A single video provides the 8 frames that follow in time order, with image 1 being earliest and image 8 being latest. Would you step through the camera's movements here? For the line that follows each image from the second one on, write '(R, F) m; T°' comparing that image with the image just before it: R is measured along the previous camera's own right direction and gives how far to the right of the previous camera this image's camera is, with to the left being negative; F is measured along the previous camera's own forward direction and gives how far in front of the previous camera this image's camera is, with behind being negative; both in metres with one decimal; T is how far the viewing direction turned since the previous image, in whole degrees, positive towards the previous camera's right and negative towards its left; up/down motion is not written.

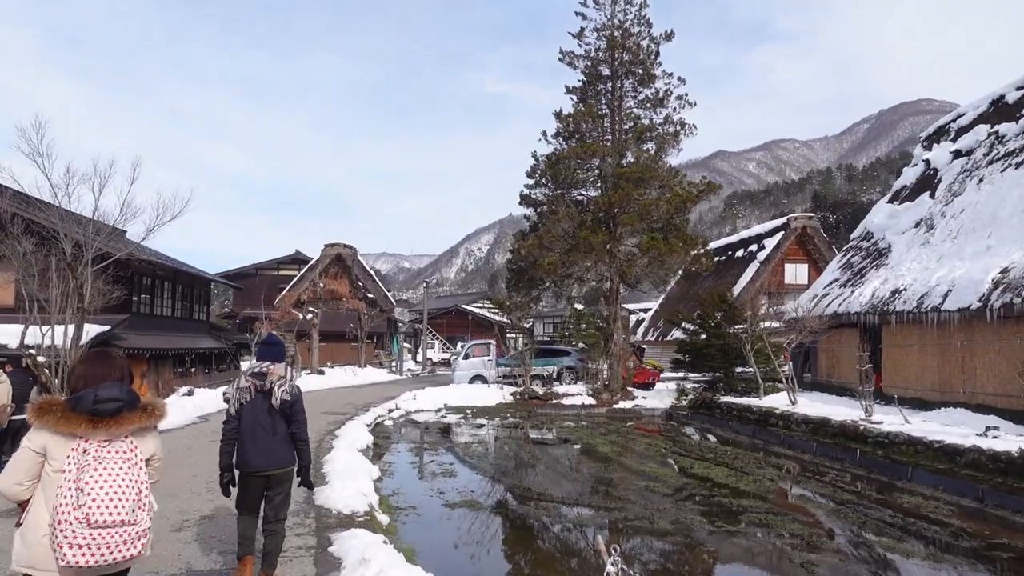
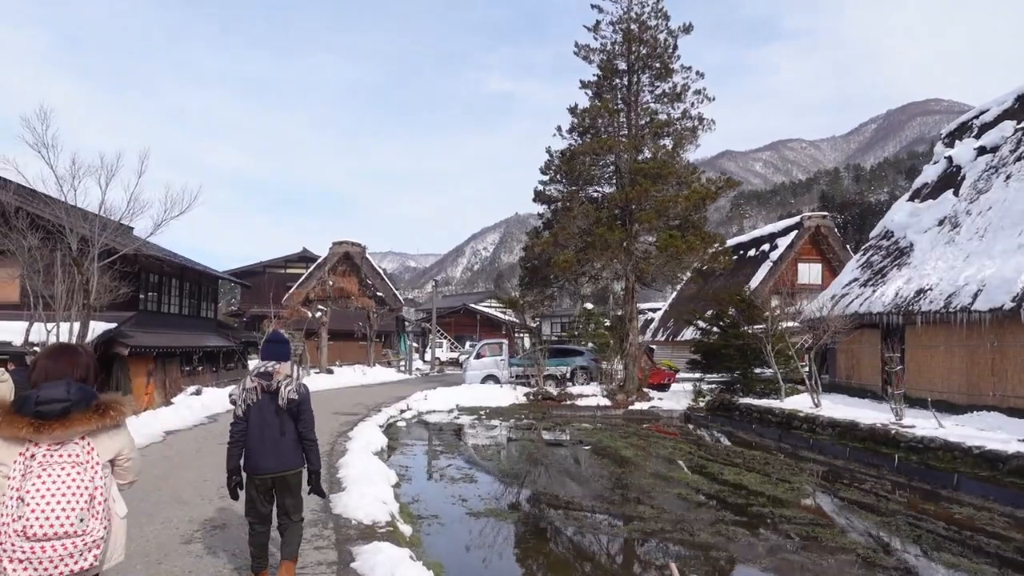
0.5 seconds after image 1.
(-0.2, +0.4) m; 0°
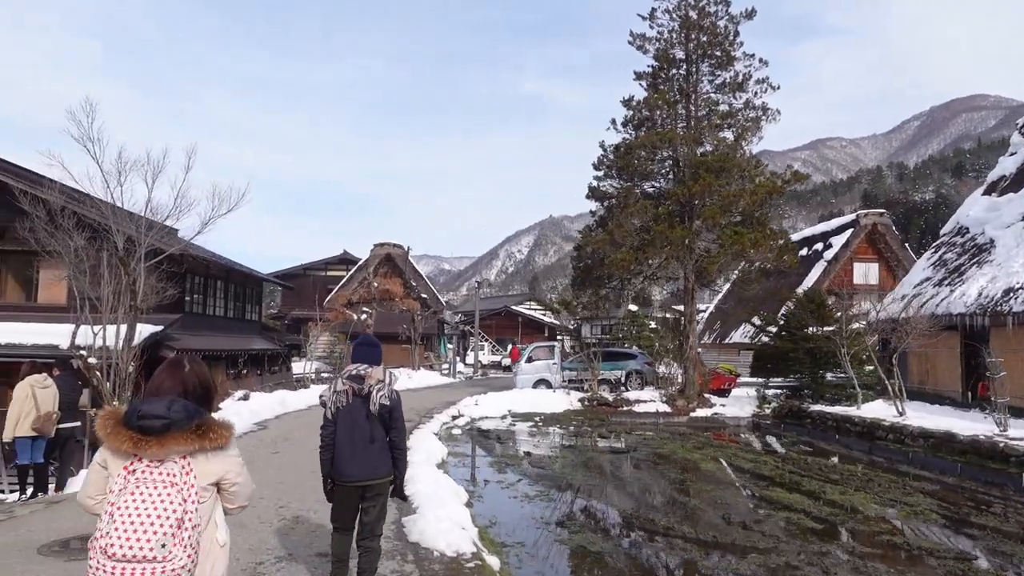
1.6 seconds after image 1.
(-0.5, +0.8) m; -3°
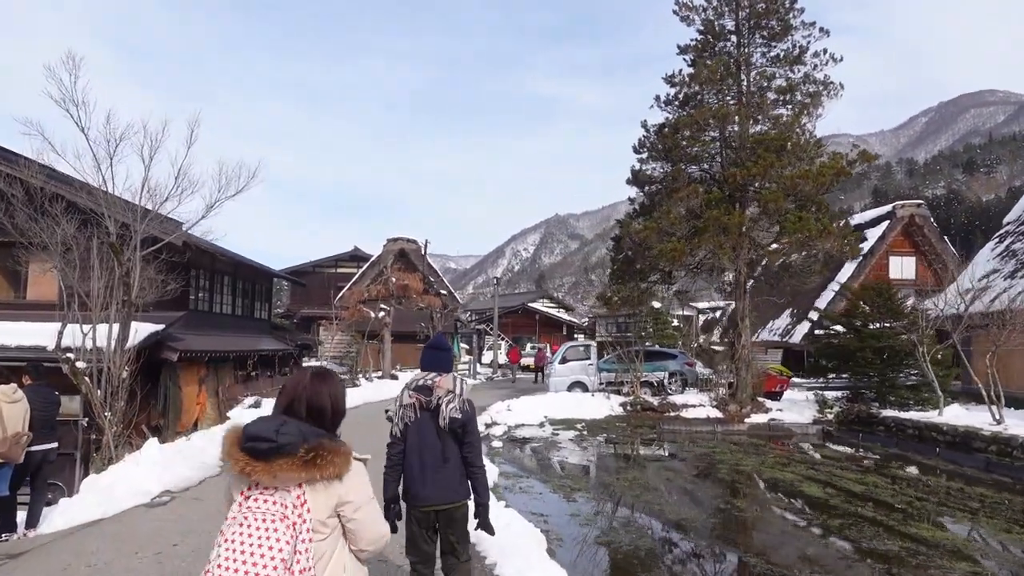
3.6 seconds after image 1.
(-0.7, +1.7) m; 0°
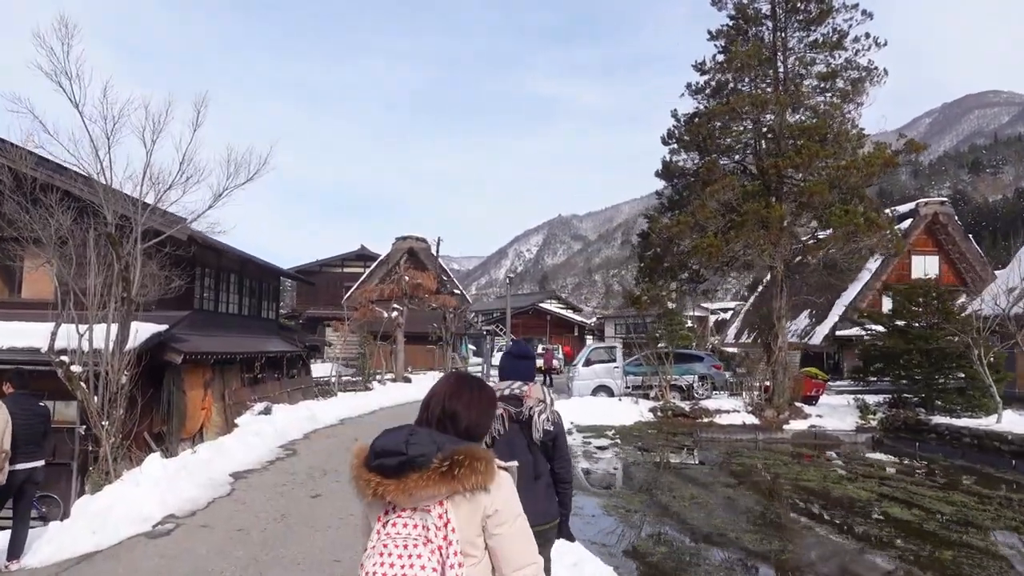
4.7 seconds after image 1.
(-0.5, +0.9) m; 0°
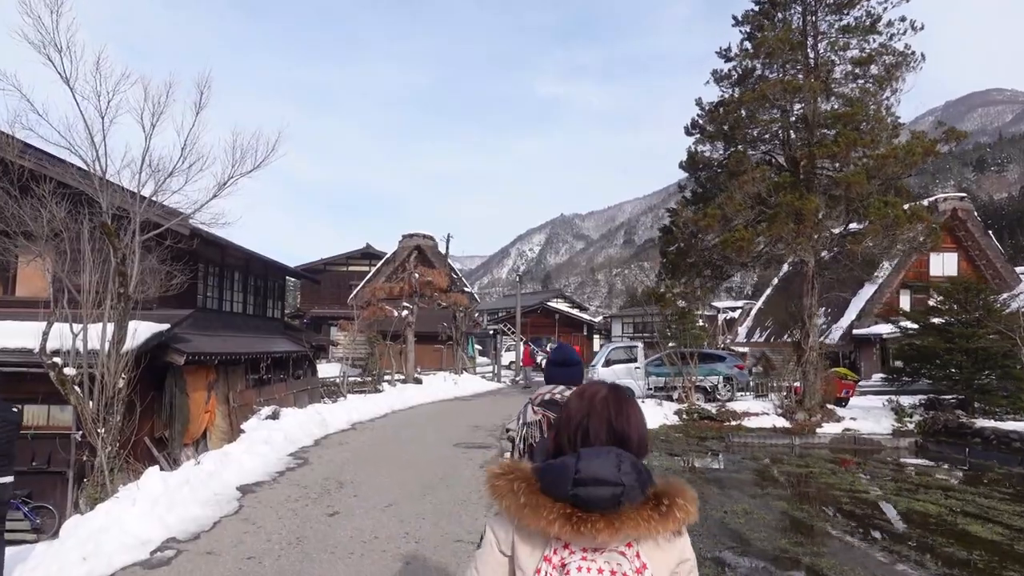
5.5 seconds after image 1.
(-0.3, +0.7) m; 0°
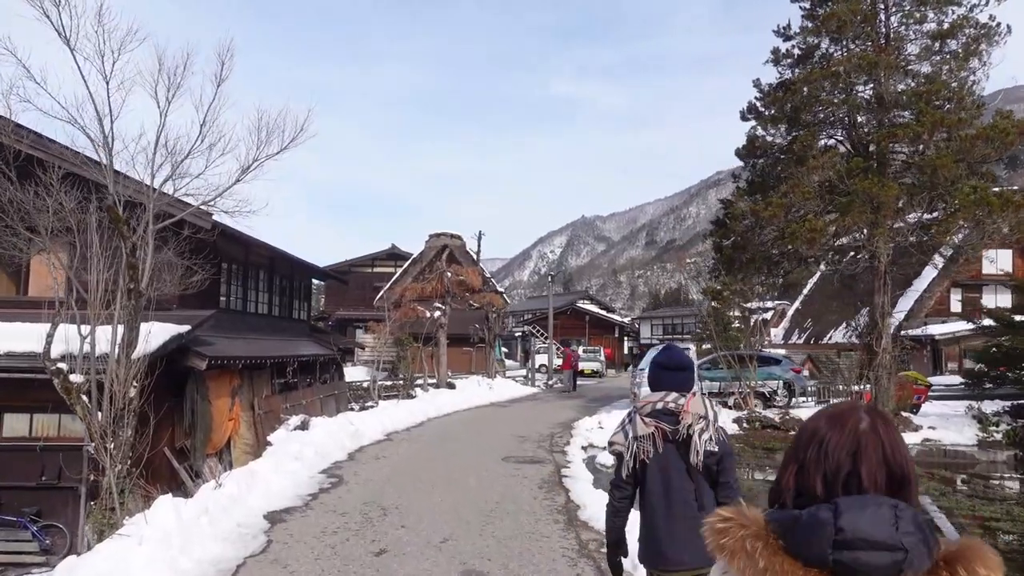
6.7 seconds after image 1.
(-0.4, +1.1) m; -2°
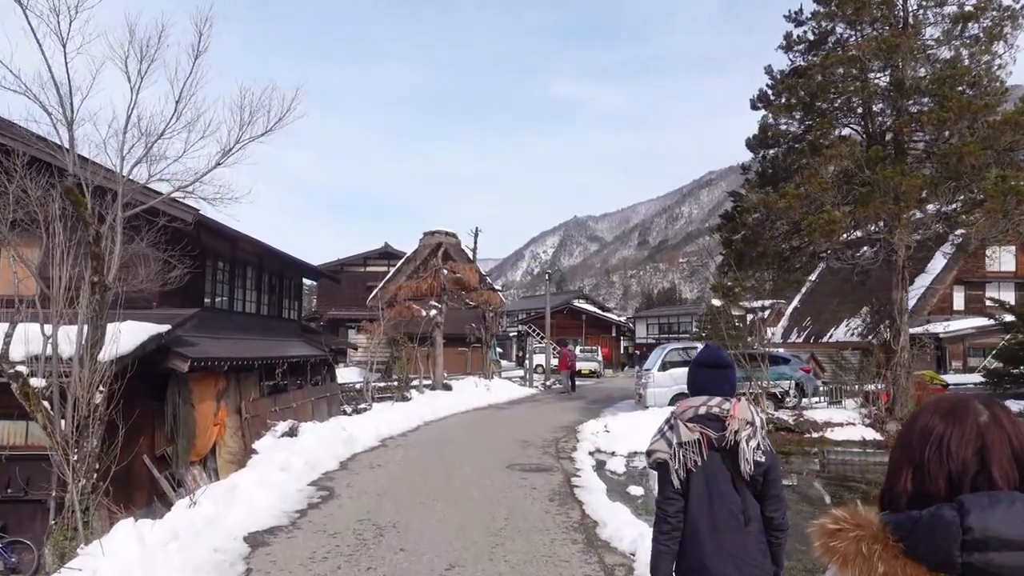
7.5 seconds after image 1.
(-0.2, +0.7) m; +1°
